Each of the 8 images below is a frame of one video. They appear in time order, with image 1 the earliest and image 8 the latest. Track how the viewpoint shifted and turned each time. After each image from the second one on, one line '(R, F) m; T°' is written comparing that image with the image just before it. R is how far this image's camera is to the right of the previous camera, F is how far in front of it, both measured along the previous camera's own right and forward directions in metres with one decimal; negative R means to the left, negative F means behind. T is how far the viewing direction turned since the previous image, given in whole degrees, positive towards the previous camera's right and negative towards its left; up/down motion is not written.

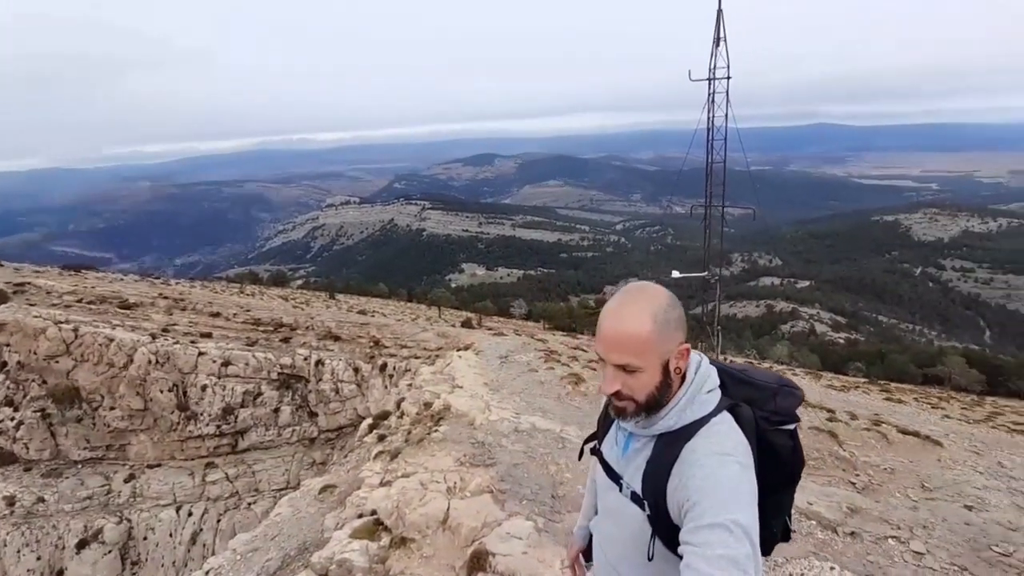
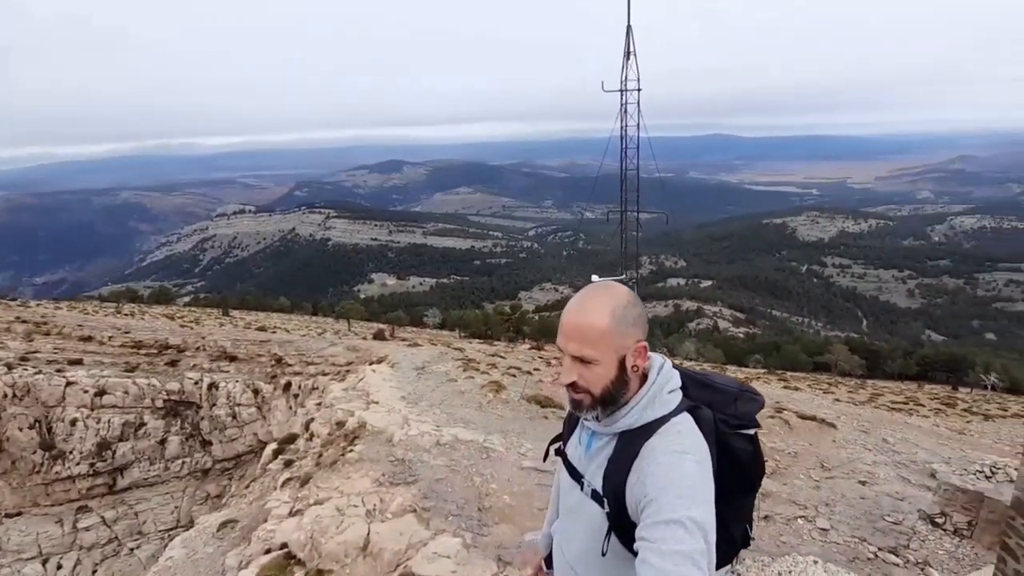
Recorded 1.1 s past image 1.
(-0.3, +0.2) m; +10°
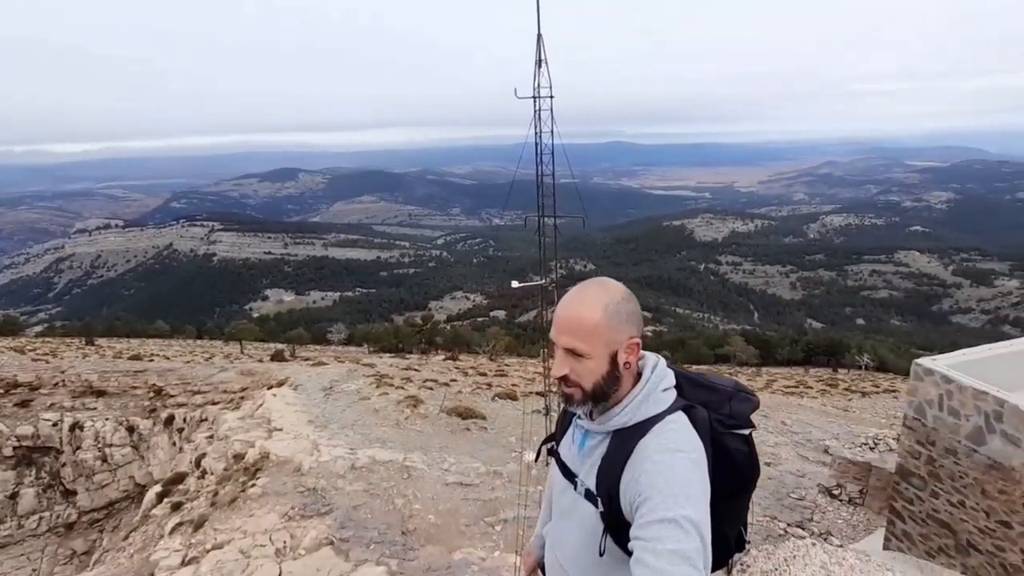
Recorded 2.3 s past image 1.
(-0.5, +0.3) m; +11°
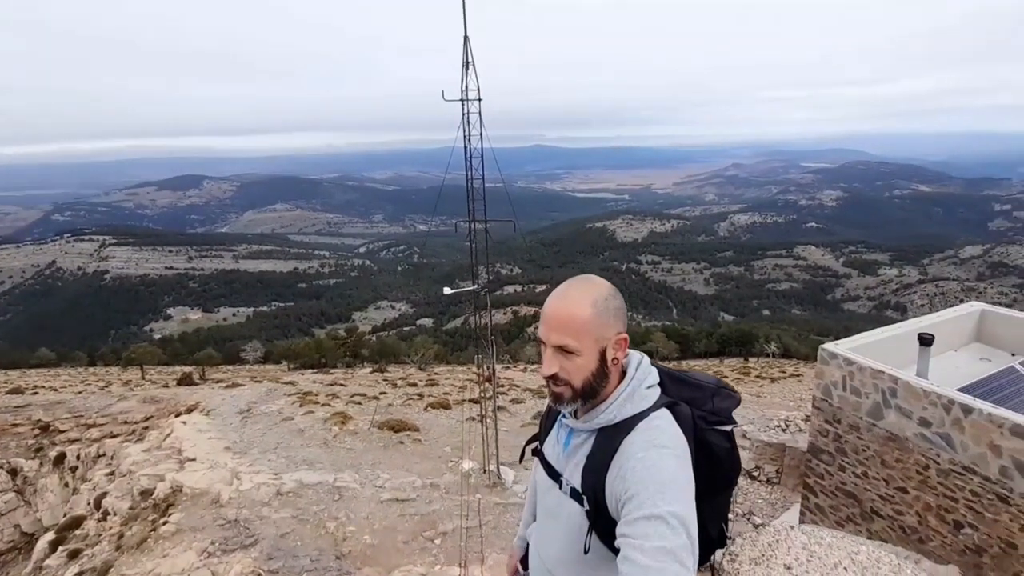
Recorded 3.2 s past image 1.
(-0.3, +0.1) m; +9°
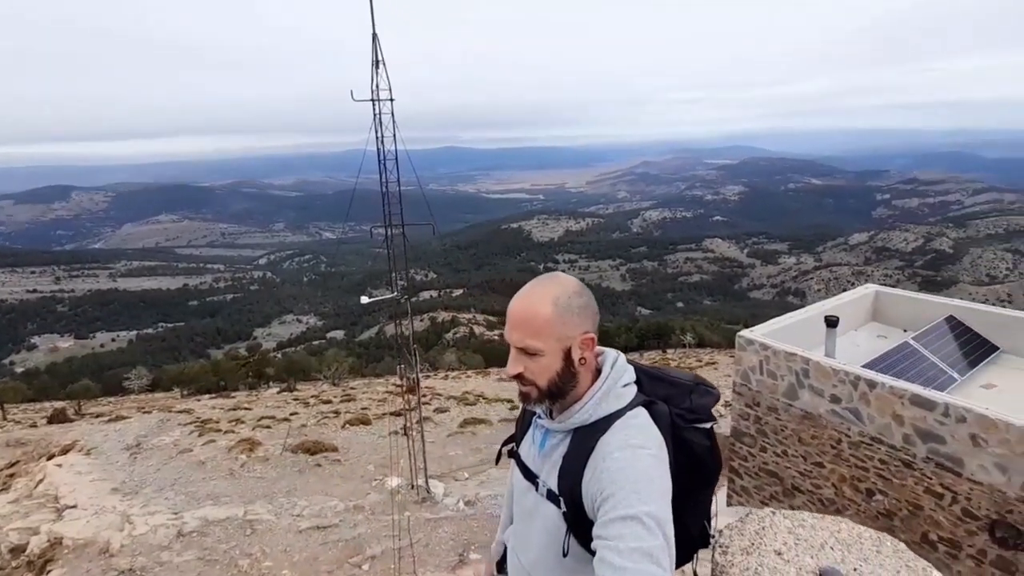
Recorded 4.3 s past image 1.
(-0.2, +0.3) m; +9°
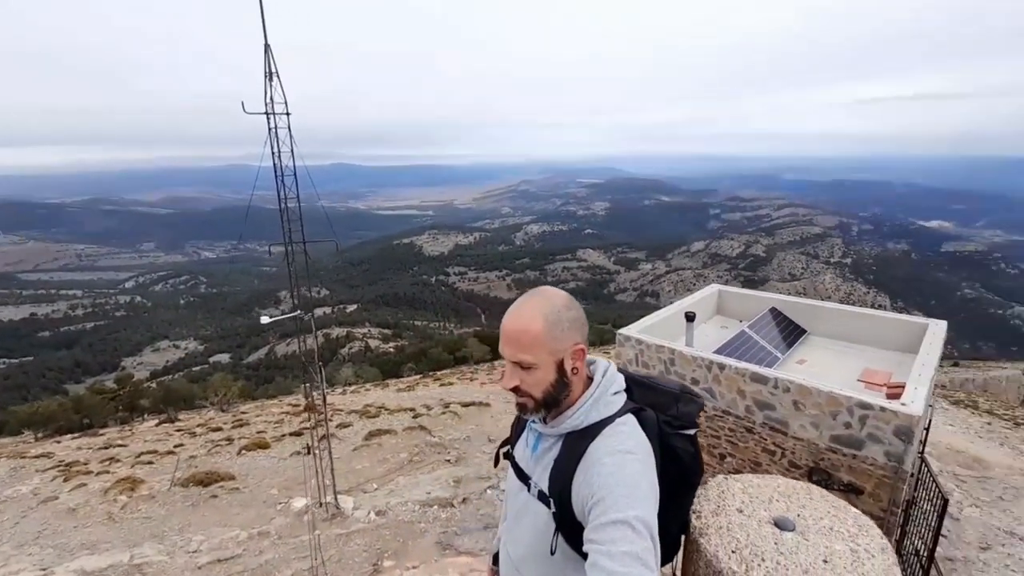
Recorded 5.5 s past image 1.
(-1.1, -0.6) m; +15°
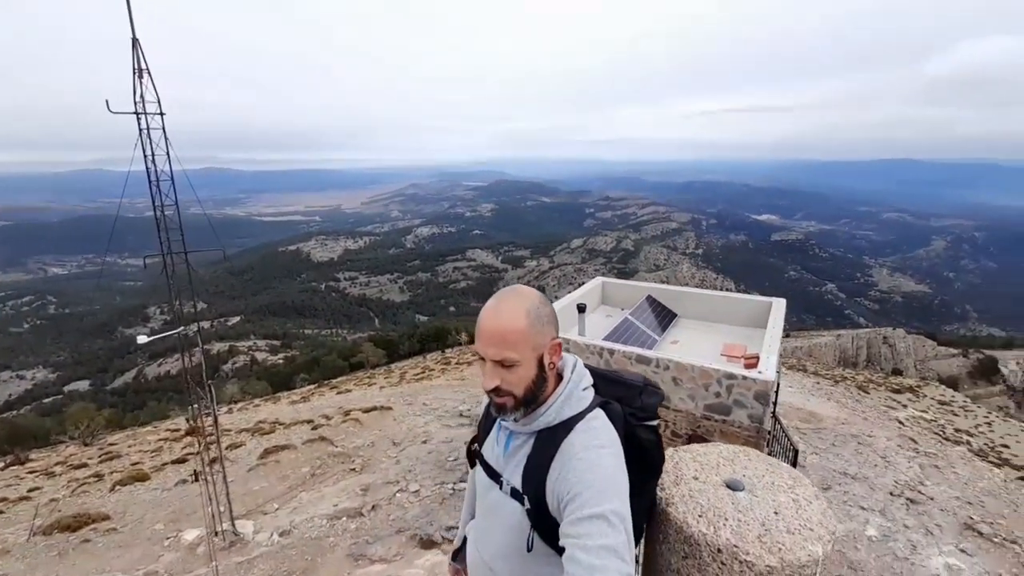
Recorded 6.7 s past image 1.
(-0.7, -0.2) m; +14°
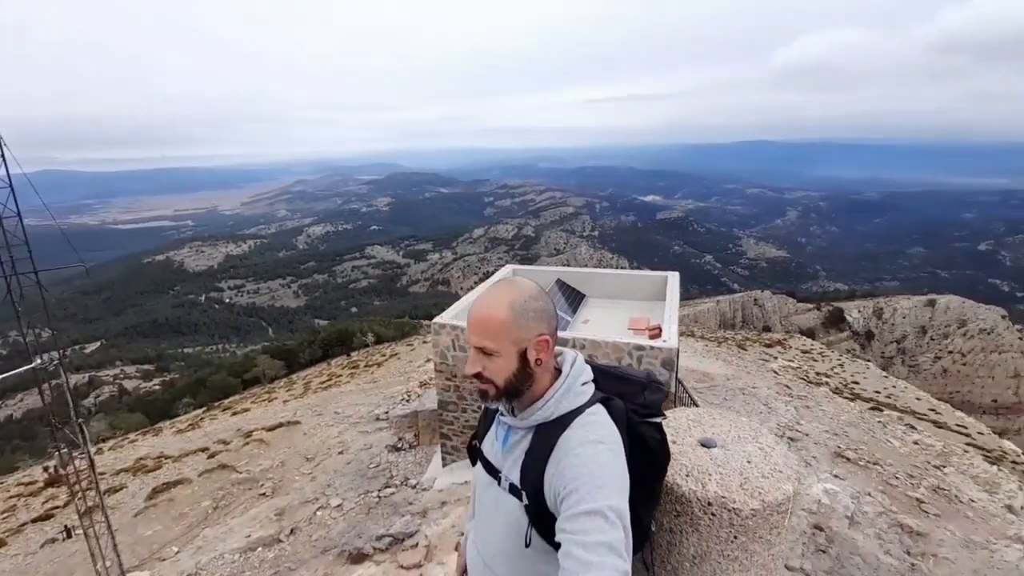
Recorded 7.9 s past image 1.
(-1.0, +0.2) m; +13°
